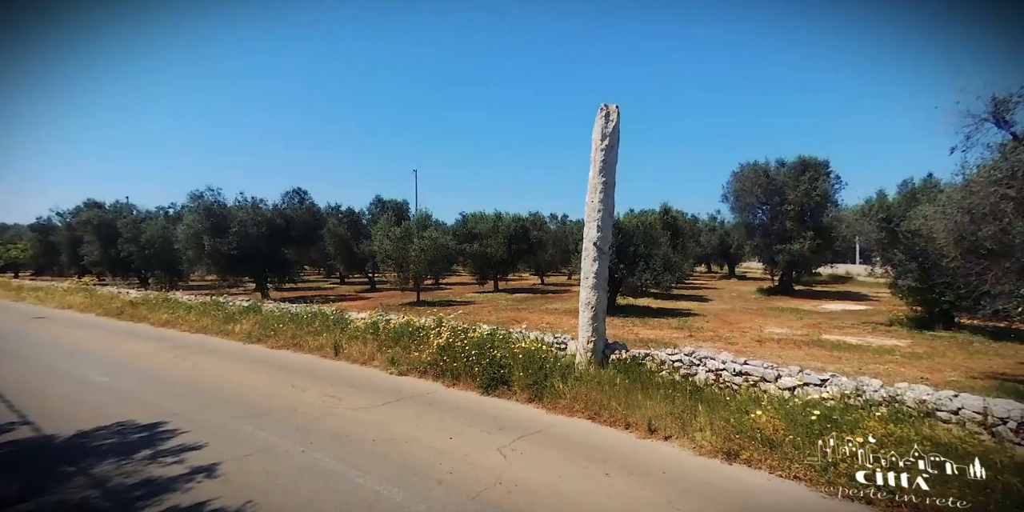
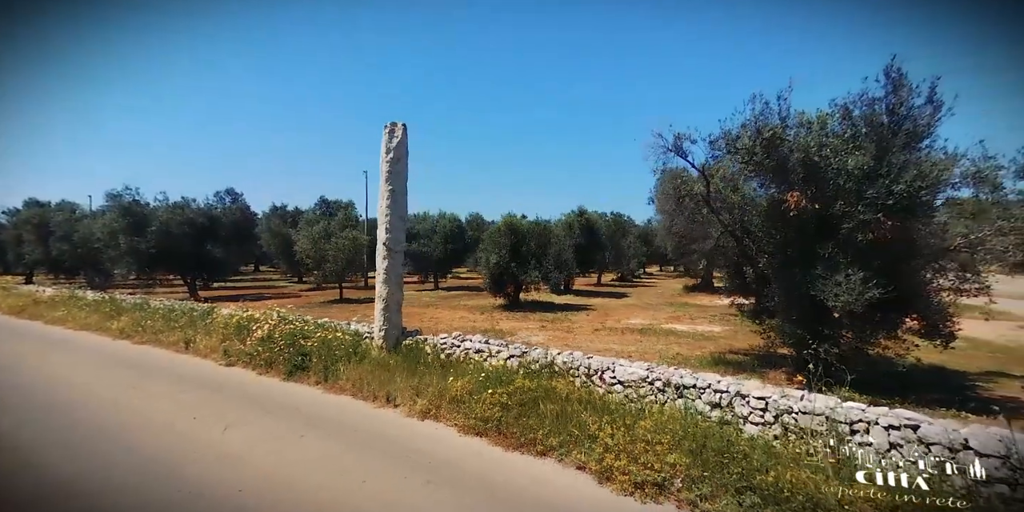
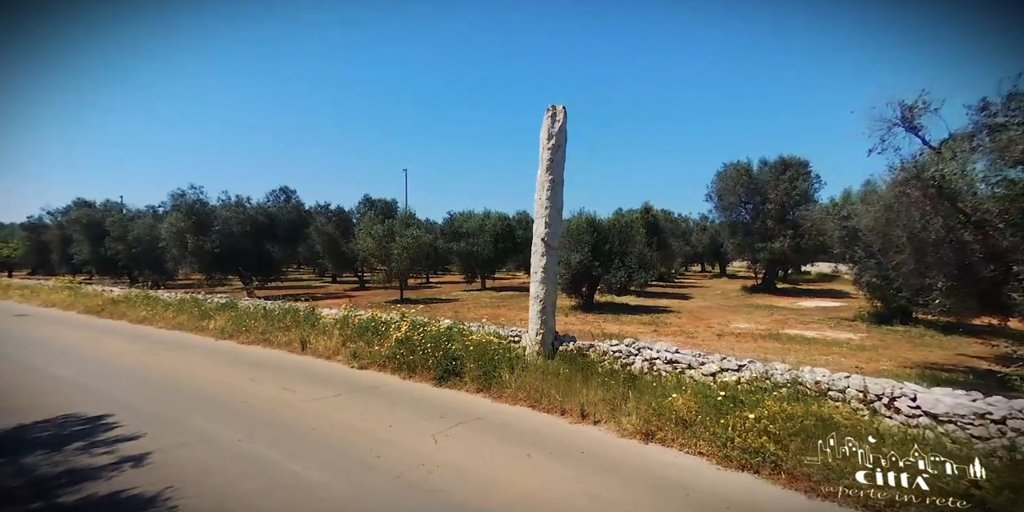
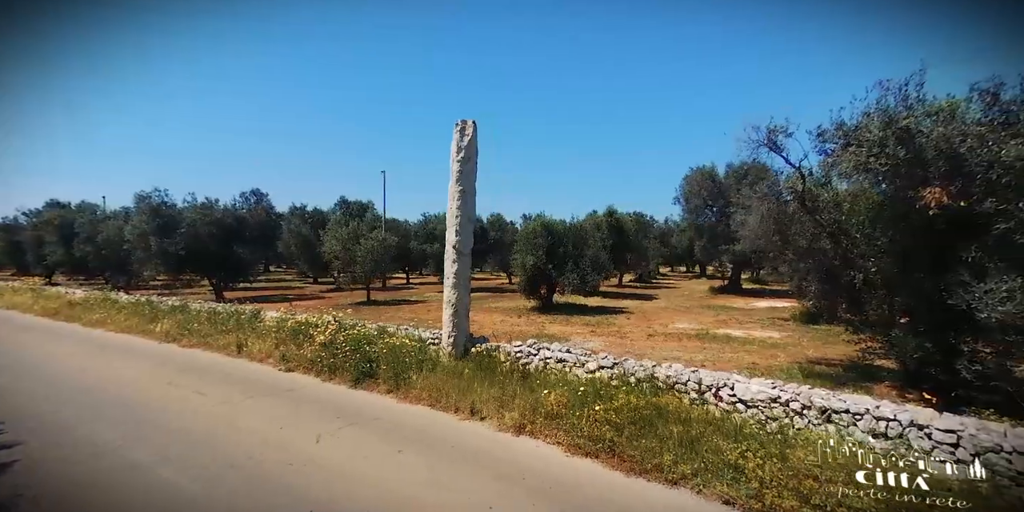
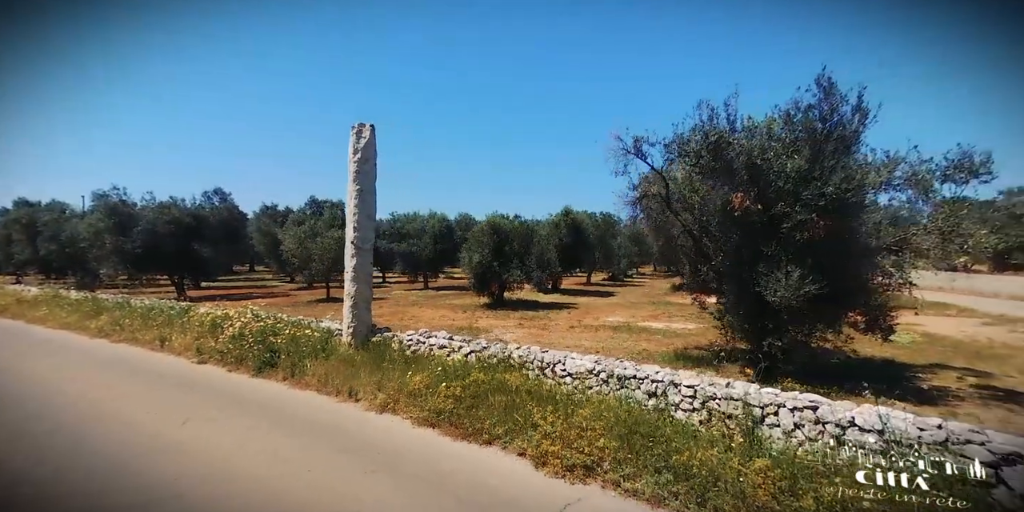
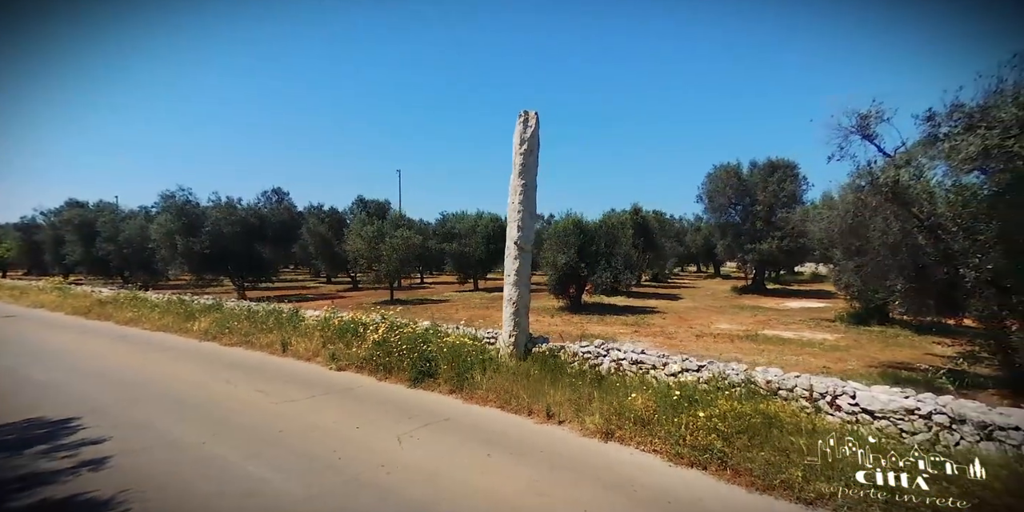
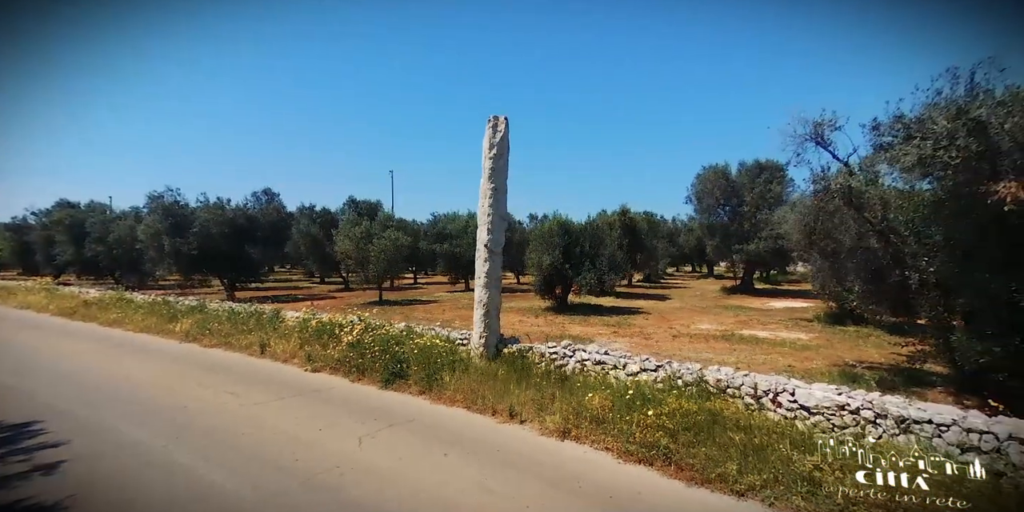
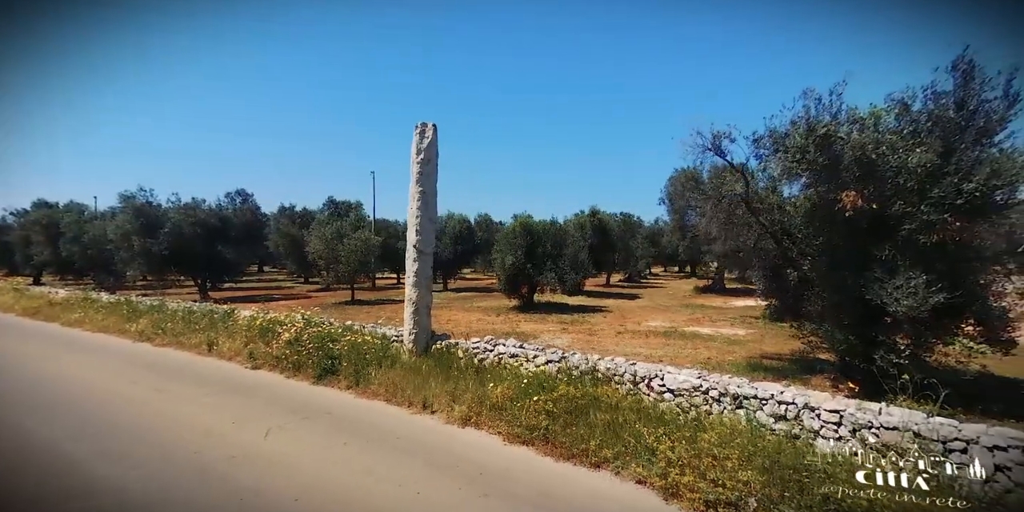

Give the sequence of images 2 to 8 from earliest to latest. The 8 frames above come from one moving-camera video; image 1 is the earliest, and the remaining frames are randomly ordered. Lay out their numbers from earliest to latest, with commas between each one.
3, 6, 7, 4, 8, 2, 5
